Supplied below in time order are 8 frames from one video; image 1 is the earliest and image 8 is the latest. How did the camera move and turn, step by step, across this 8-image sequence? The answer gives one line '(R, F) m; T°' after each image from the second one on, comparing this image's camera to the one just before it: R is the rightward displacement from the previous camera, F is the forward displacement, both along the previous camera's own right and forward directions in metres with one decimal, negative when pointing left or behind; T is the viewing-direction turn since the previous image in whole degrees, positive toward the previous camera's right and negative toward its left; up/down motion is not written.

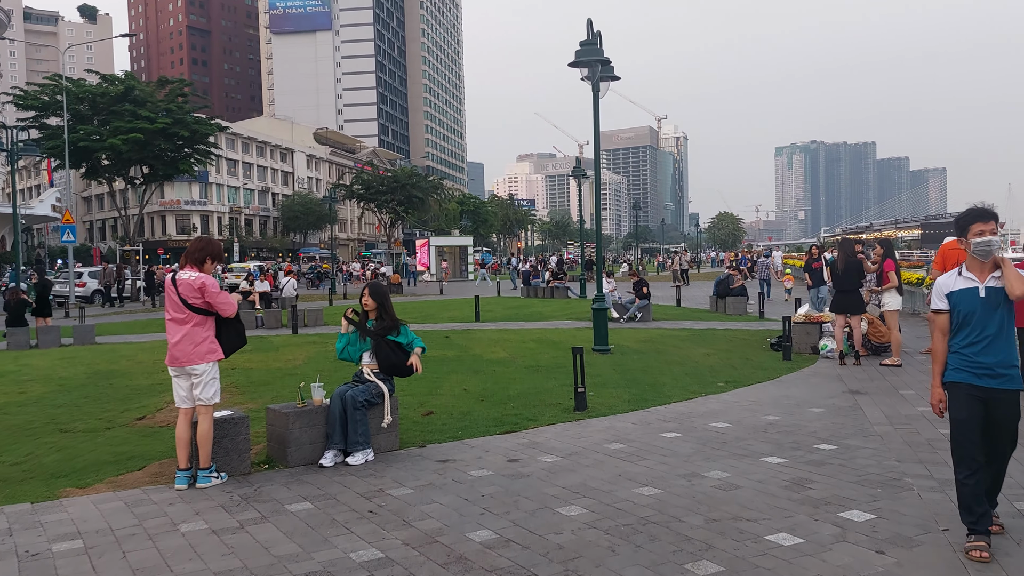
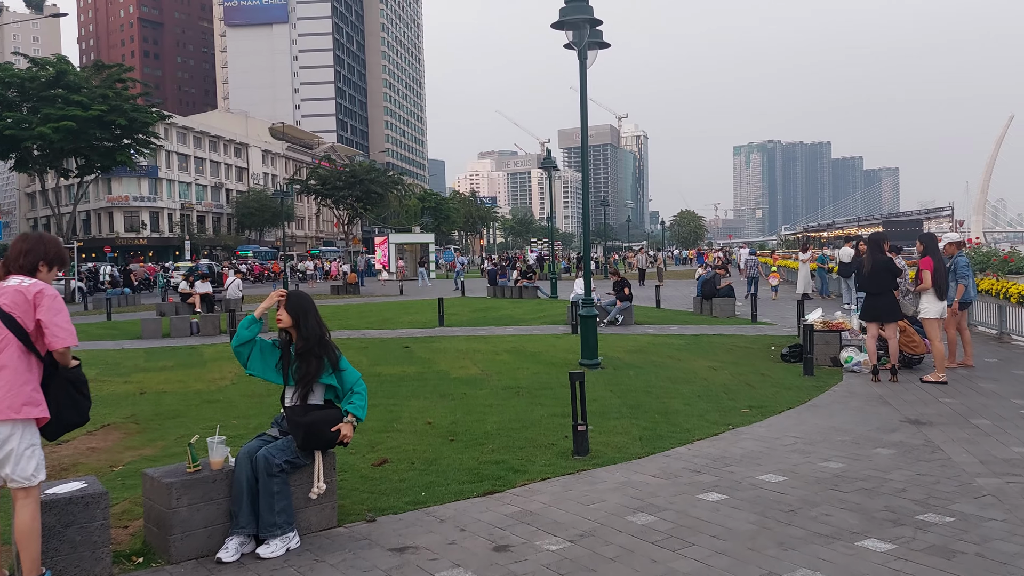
(-0.1, +2.0) m; +3°
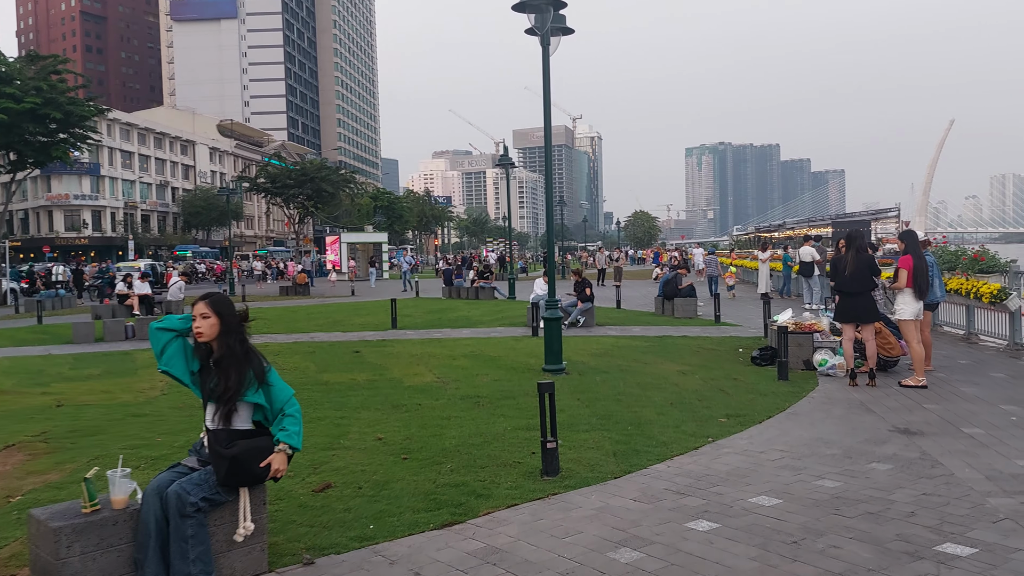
(0.0, +0.7) m; +3°
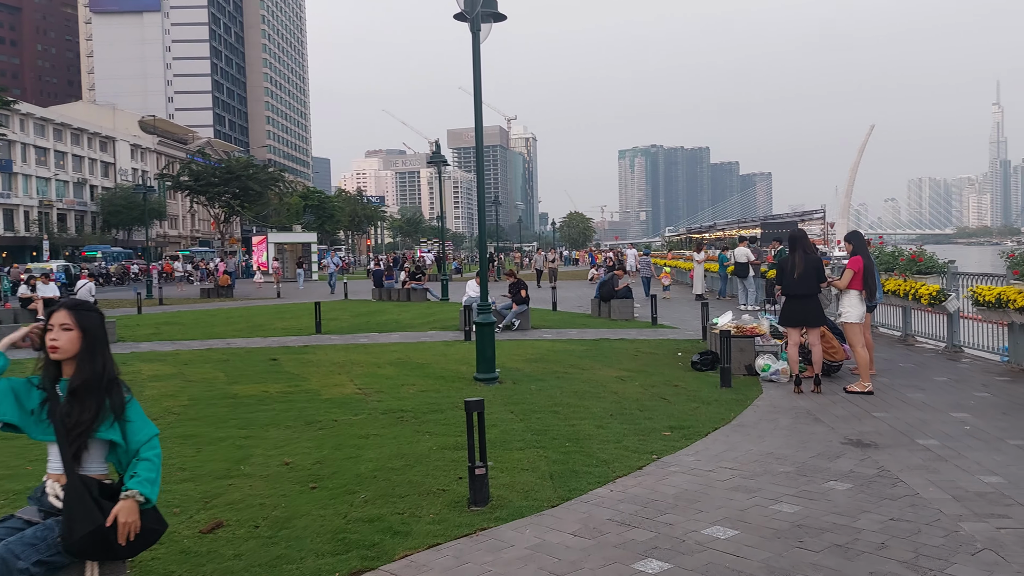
(+0.1, +0.7) m; +5°
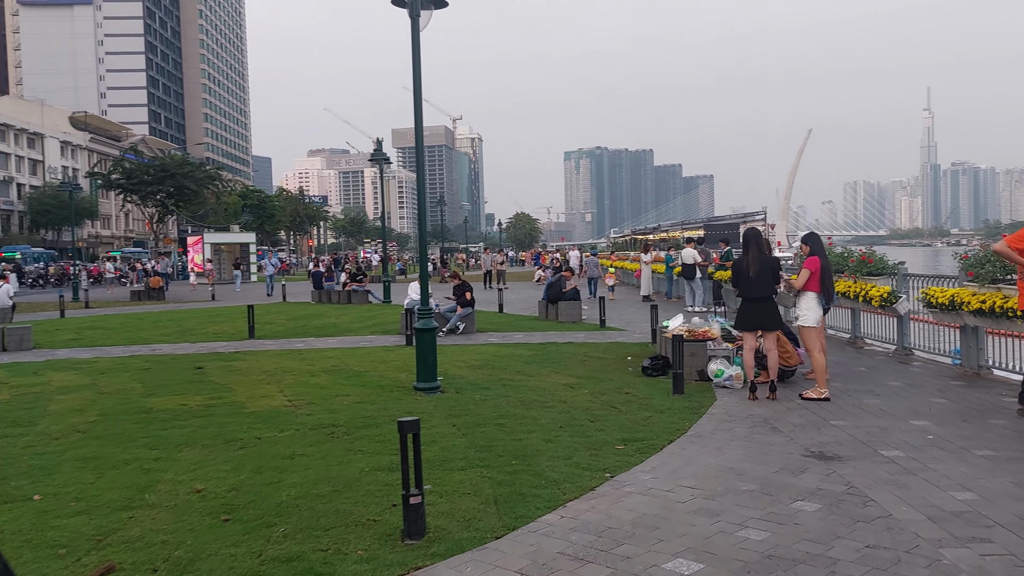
(0.0, +0.6) m; +4°
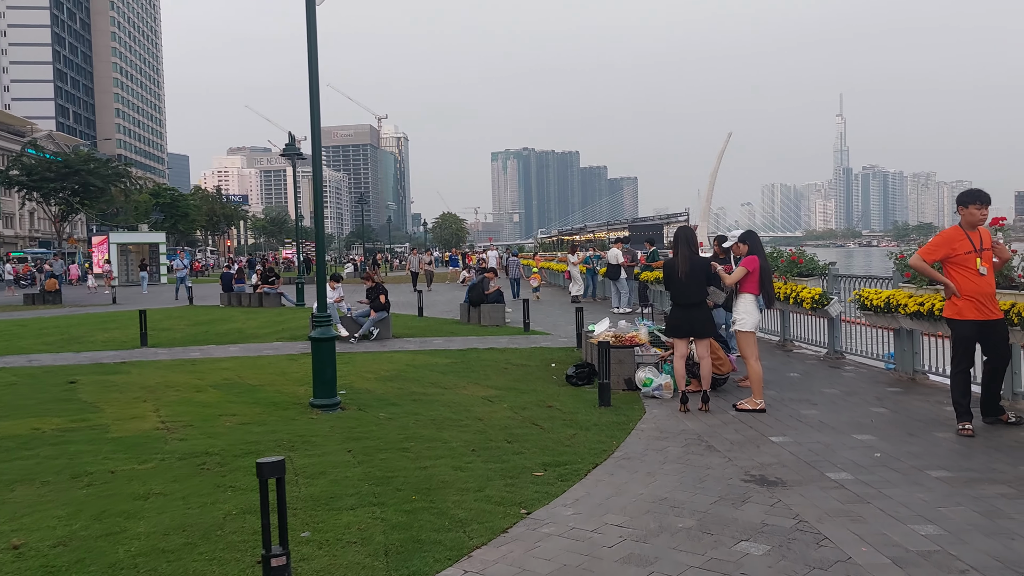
(+0.2, +0.9) m; +5°
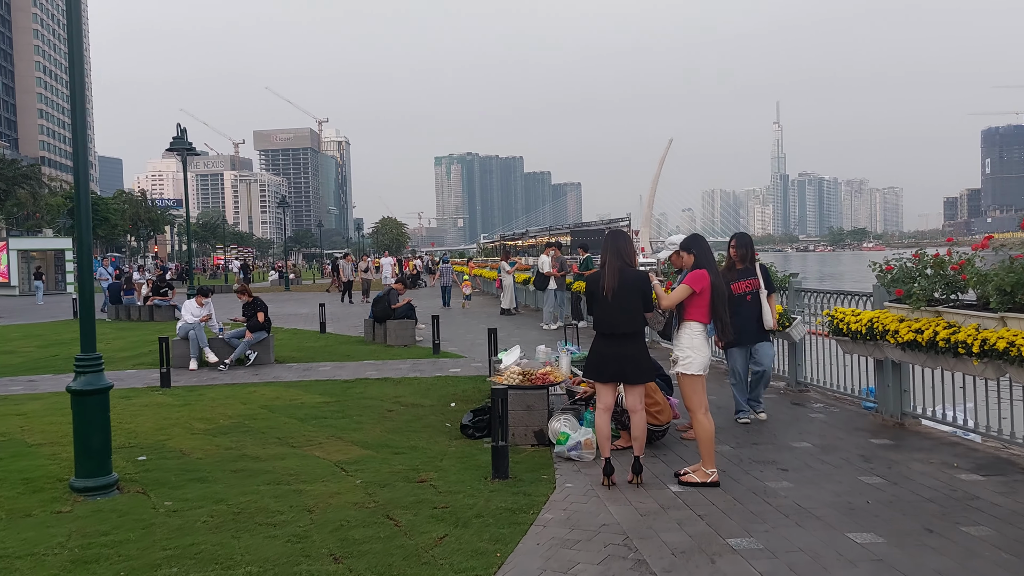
(+0.6, +2.3) m; +4°
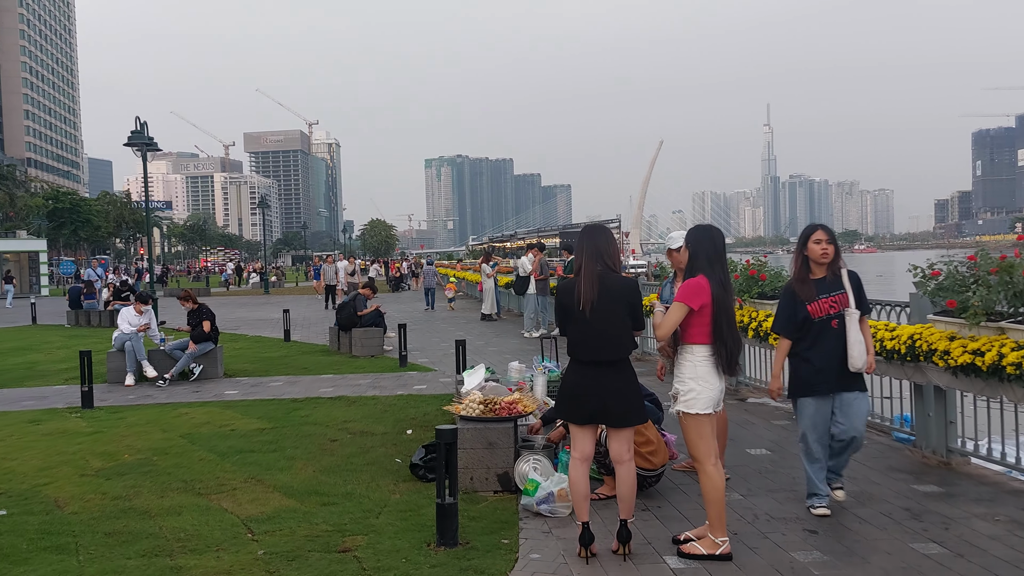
(+0.2, +1.3) m; +1°
